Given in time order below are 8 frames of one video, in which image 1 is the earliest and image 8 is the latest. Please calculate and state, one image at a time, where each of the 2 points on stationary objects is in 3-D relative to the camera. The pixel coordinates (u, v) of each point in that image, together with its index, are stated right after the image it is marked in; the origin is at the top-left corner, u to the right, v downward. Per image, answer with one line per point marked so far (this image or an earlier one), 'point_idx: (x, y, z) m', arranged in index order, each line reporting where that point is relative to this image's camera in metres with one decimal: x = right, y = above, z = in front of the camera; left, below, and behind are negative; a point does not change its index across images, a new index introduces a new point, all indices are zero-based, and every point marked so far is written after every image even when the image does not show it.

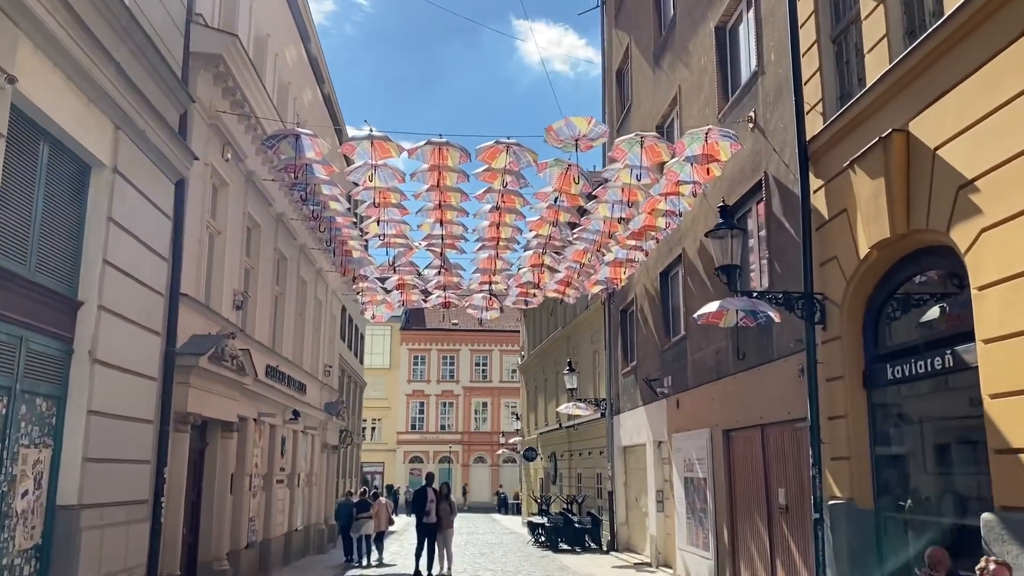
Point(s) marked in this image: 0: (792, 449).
0: (+3.0, -1.7, +9.5) m
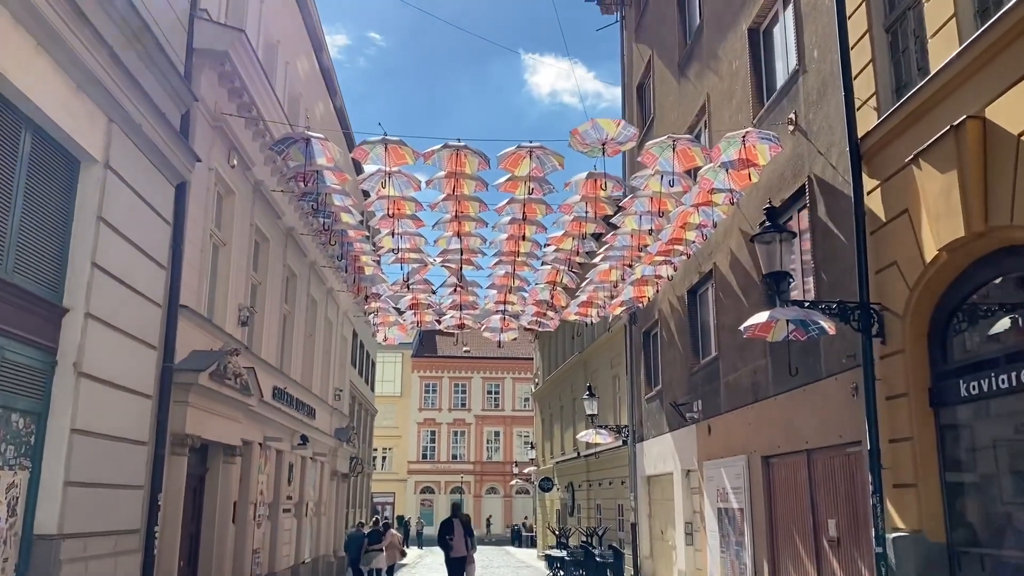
0: (+3.2, -1.8, +8.7) m
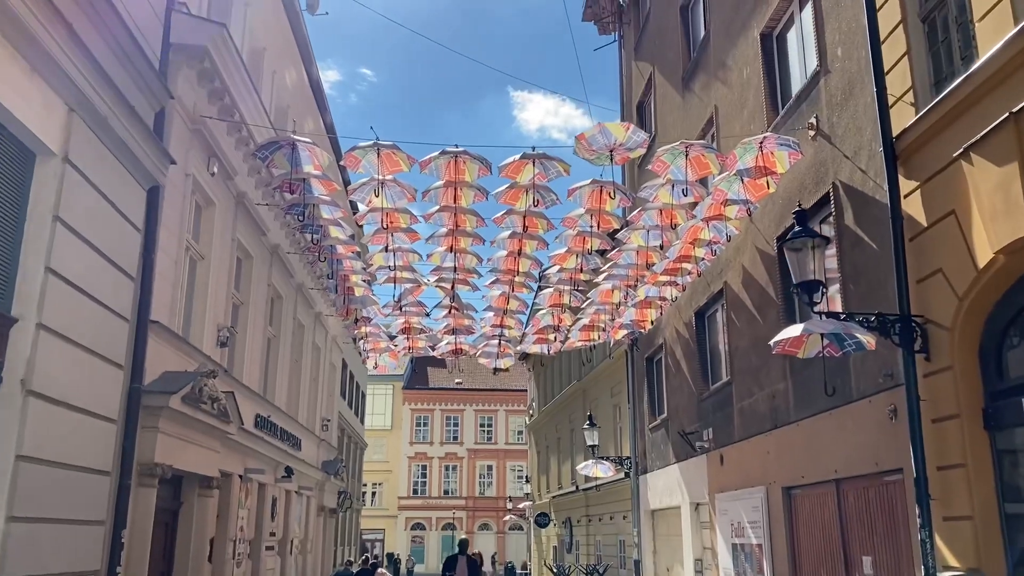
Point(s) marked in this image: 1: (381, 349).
0: (+3.3, -1.9, +7.9) m
1: (-2.7, -1.2, +18.3) m
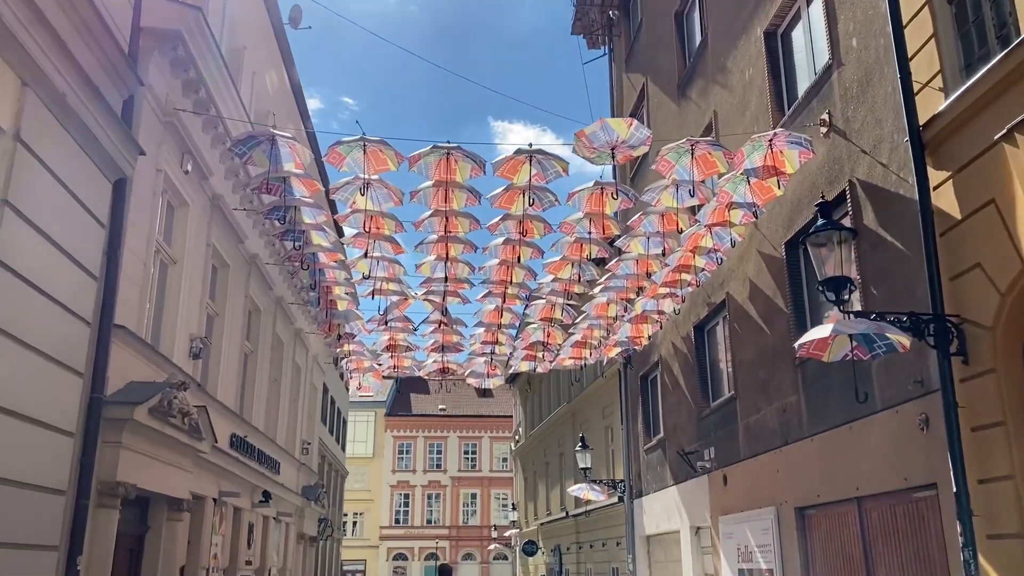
0: (+3.2, -1.9, +7.3) m
1: (-2.9, -1.6, +17.5) m
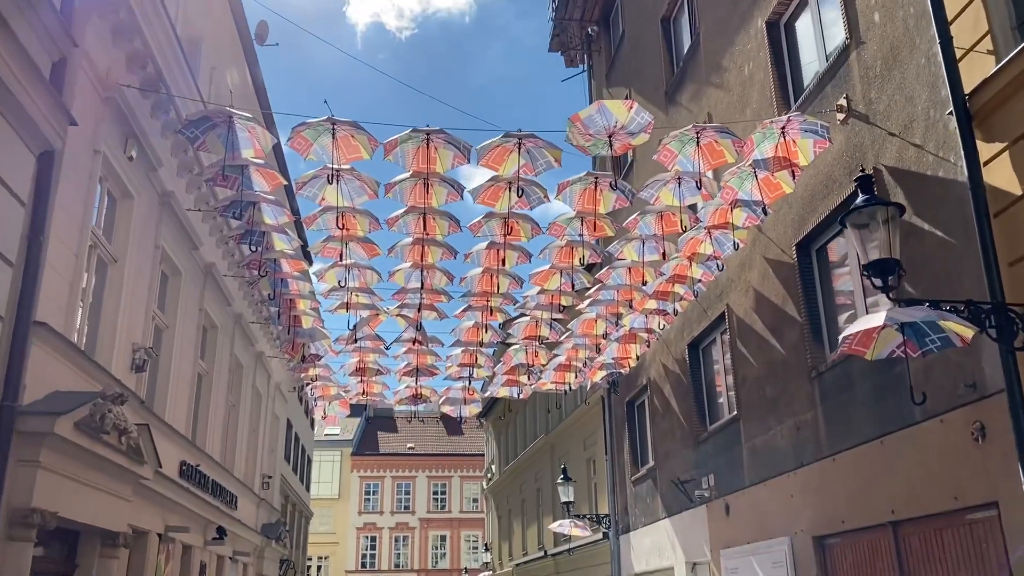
0: (+3.2, -1.9, +6.3) m
1: (-3.3, -2.0, +16.4) m
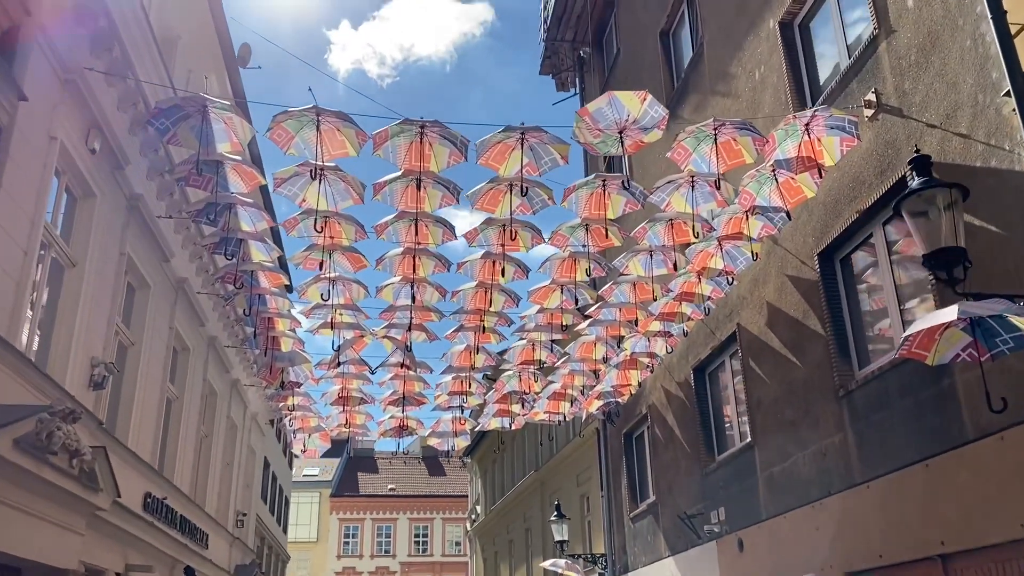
0: (+3.2, -1.9, +5.6) m
1: (-3.5, -2.4, +15.5) m
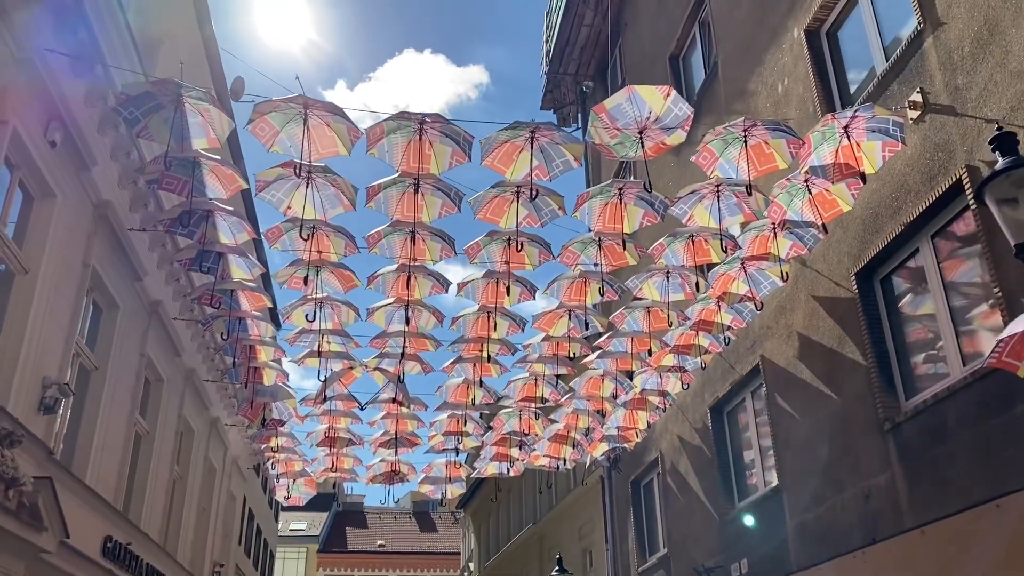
0: (+3.3, -1.9, +4.7) m
1: (-3.5, -3.0, +14.5) m
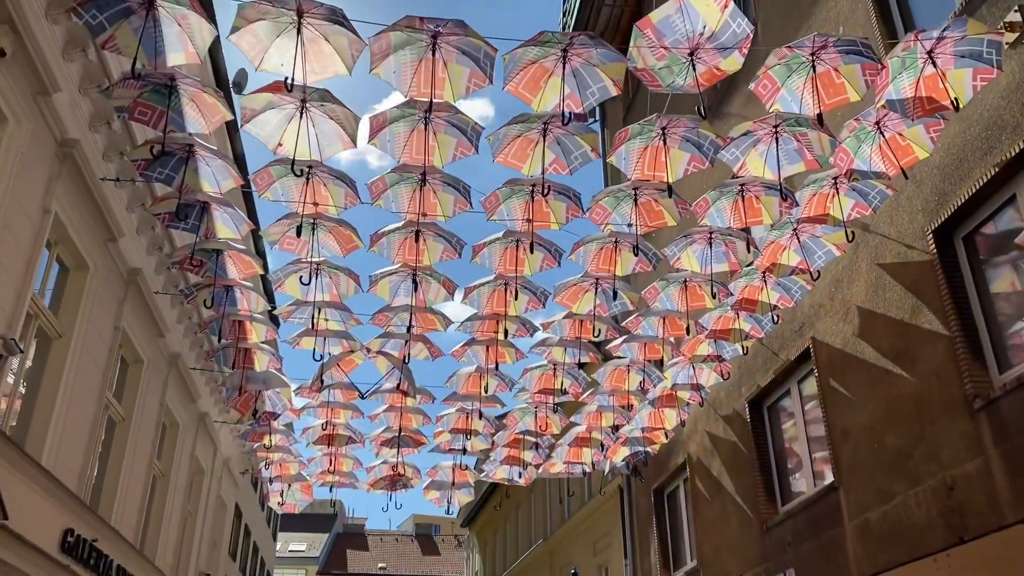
0: (+3.4, -1.5, +3.6) m
1: (-3.3, -2.8, +13.4) m
